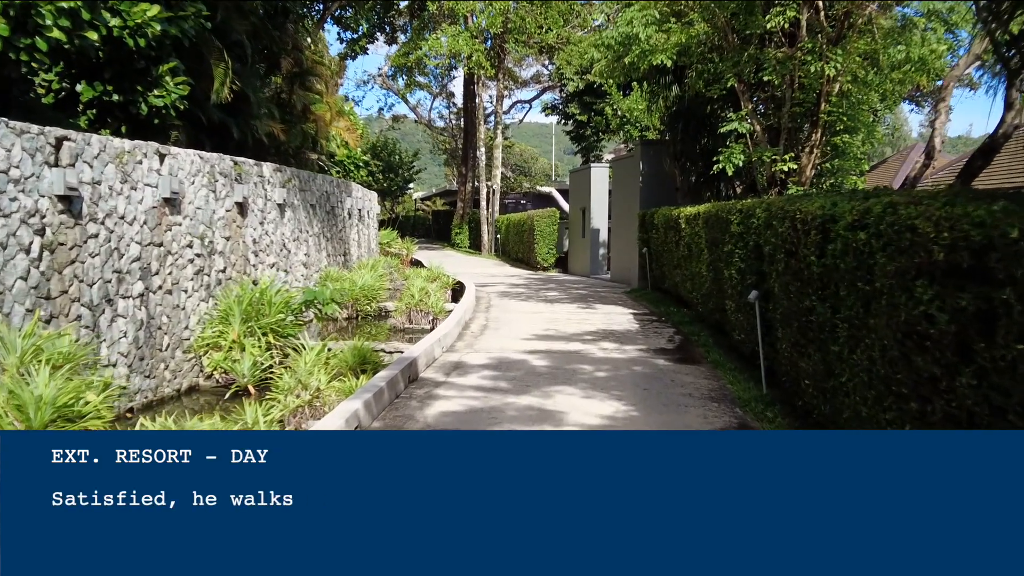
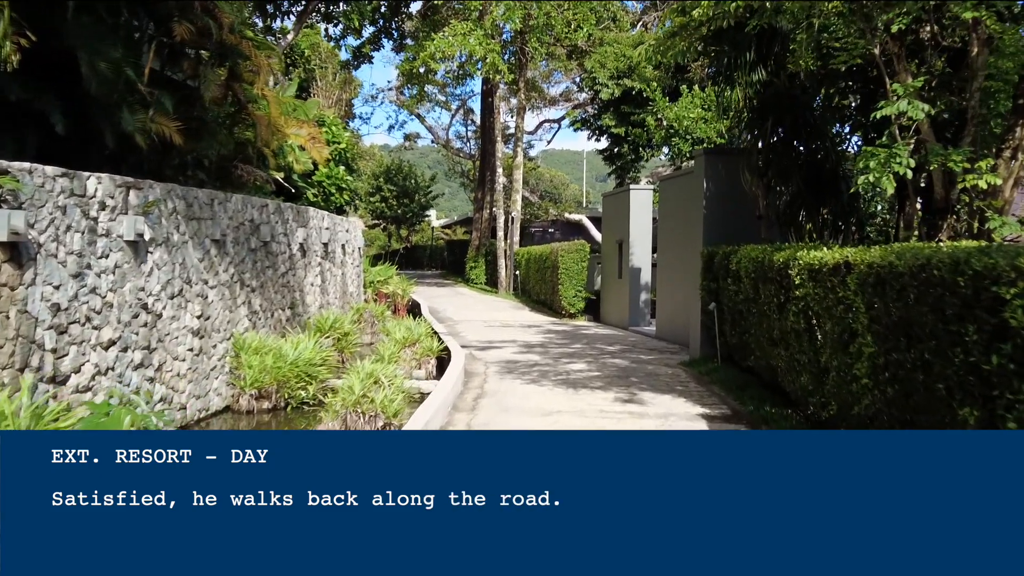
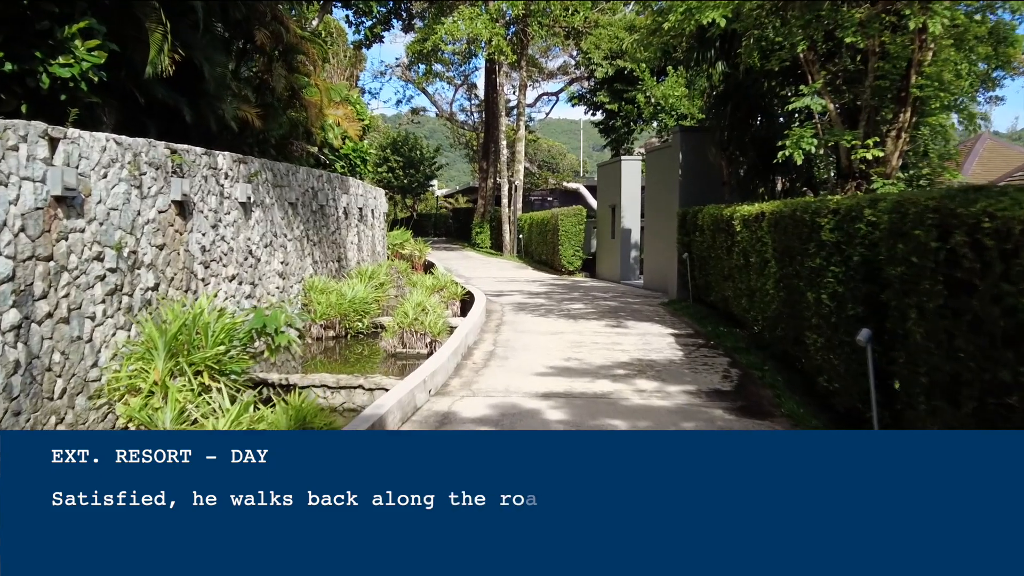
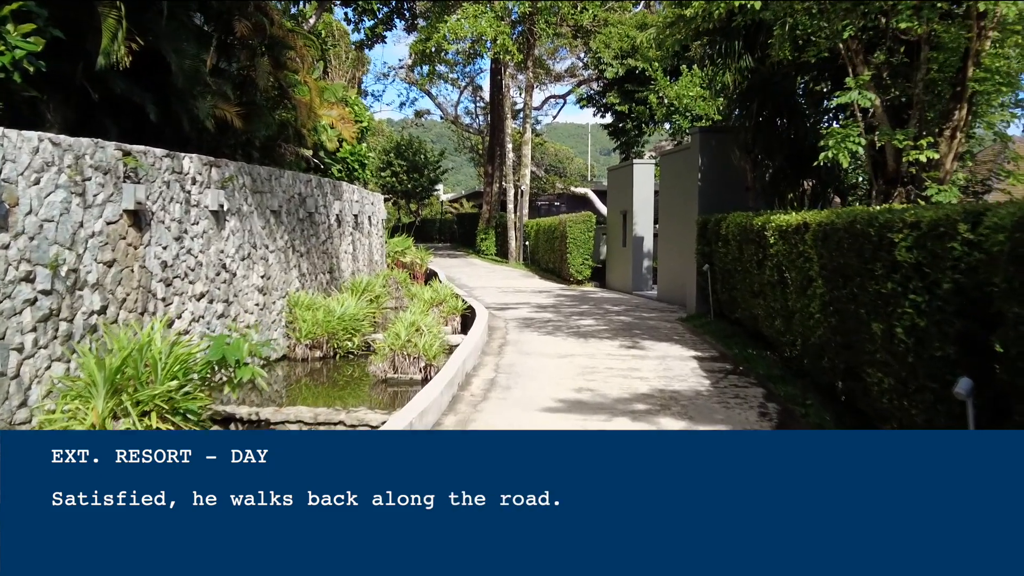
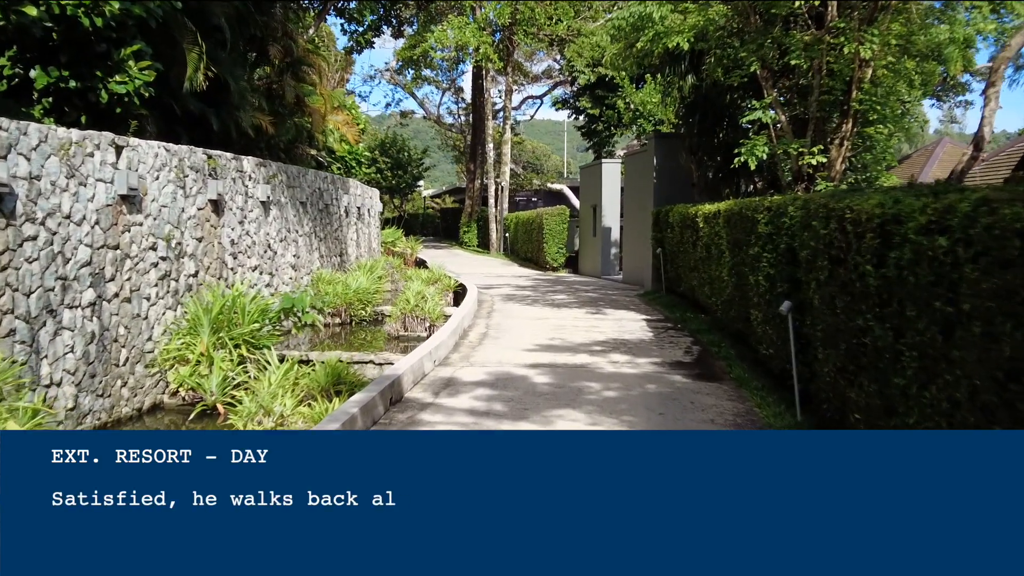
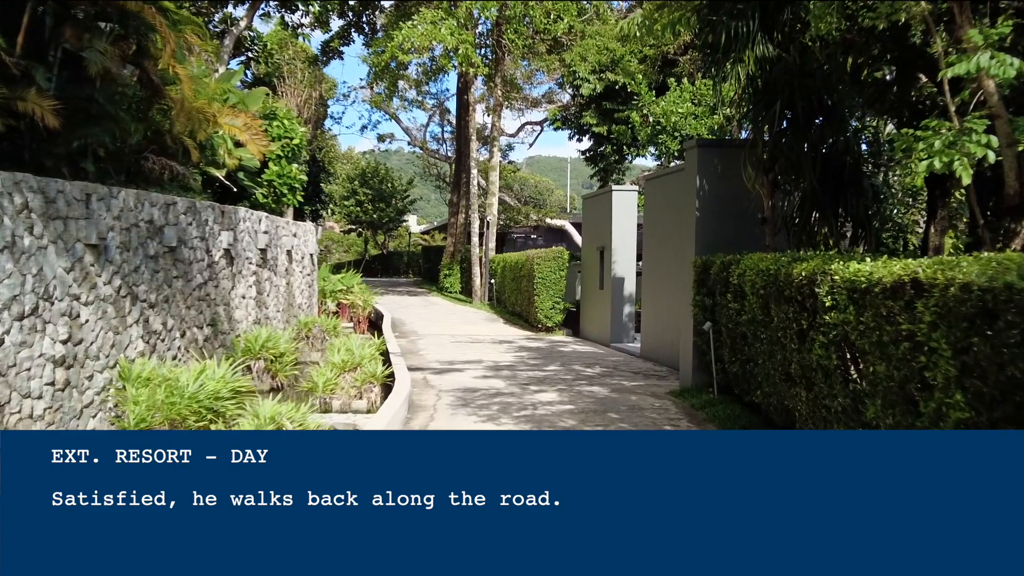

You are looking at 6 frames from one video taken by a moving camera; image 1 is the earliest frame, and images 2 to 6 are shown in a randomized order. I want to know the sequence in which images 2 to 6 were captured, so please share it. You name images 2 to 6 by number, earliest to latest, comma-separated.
5, 3, 4, 2, 6
